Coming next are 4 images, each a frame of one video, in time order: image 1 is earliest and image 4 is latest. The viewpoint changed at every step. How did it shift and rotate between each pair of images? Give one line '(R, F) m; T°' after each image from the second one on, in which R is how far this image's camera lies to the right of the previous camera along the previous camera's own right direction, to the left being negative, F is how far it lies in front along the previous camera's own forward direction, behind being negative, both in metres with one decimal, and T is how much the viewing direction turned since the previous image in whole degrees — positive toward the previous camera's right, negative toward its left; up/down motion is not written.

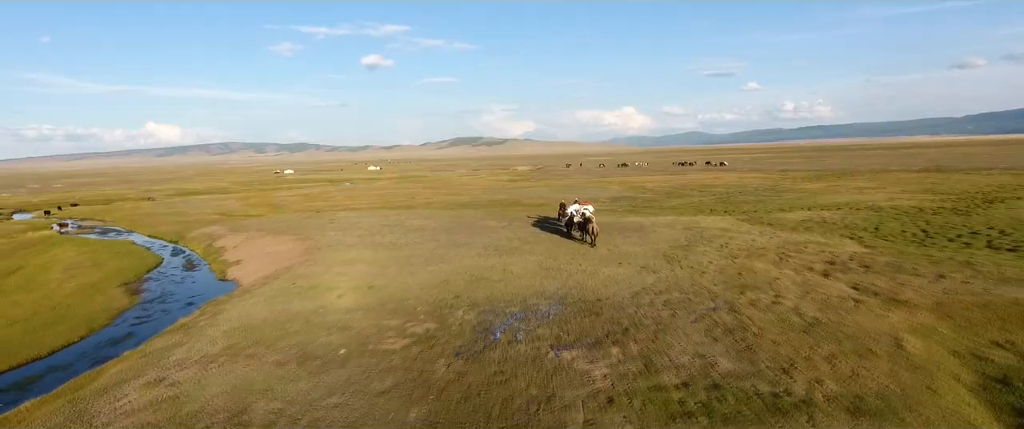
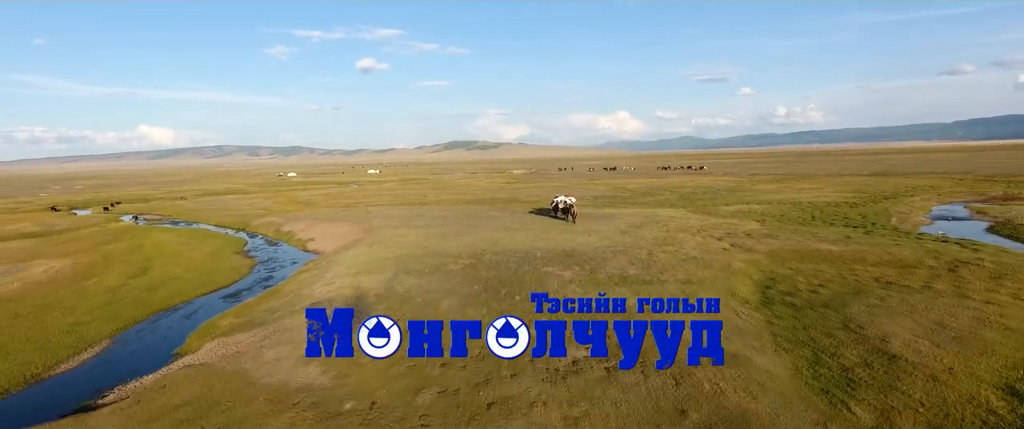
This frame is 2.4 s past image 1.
(-0.6, -11.0) m; +1°
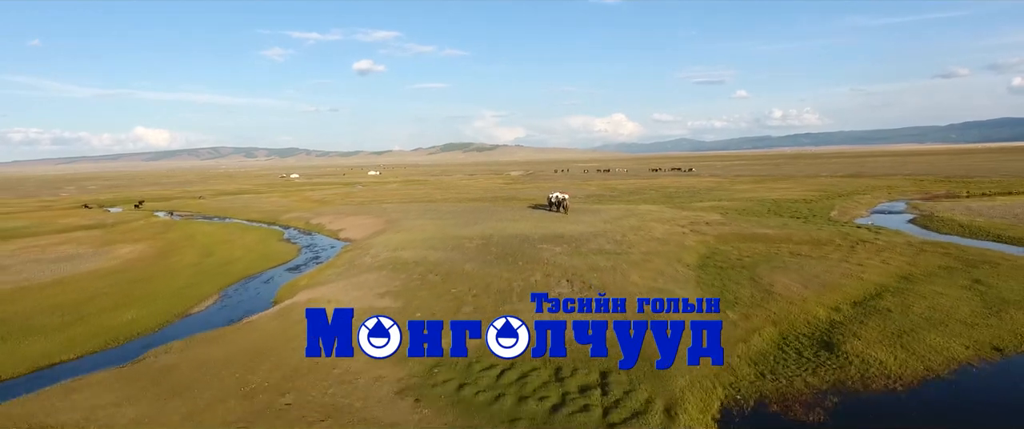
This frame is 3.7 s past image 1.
(-0.4, -7.0) m; 0°
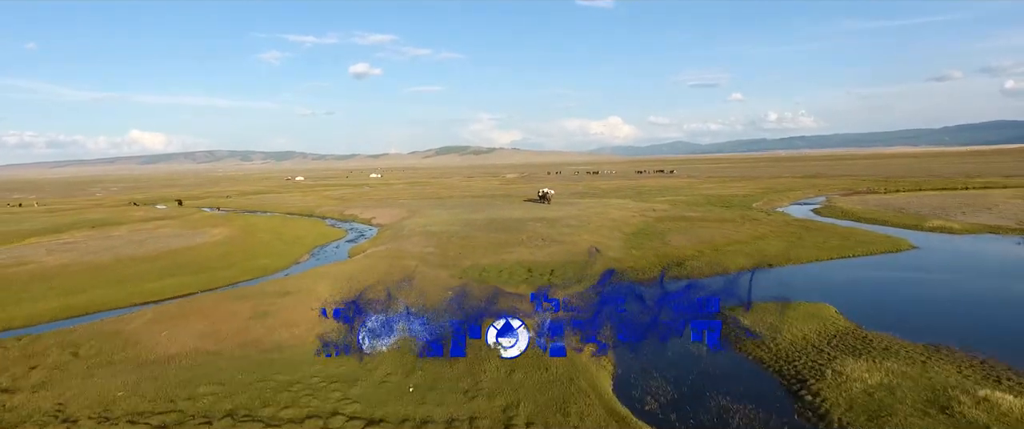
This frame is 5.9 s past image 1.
(+0.1, -12.7) m; 0°
